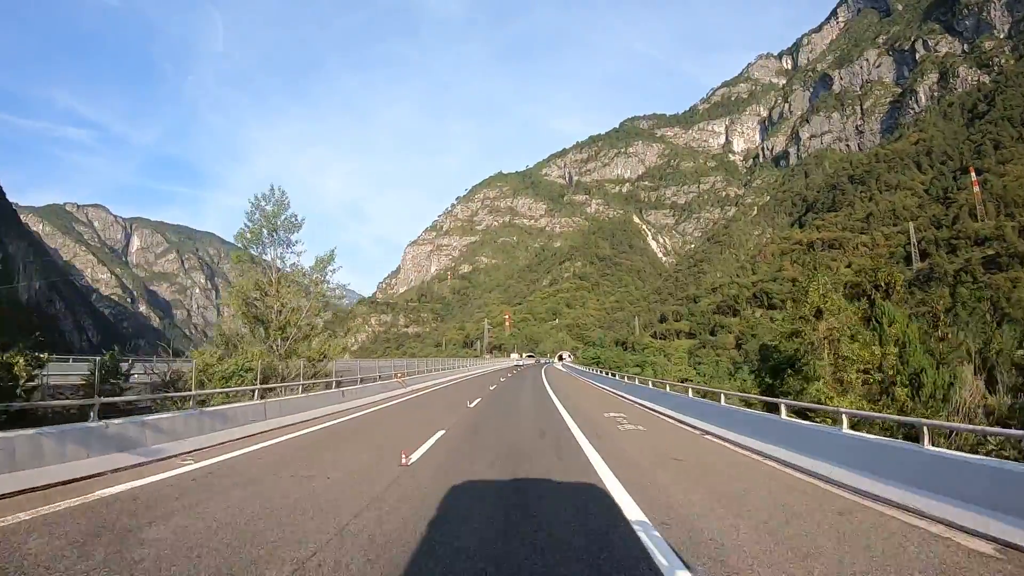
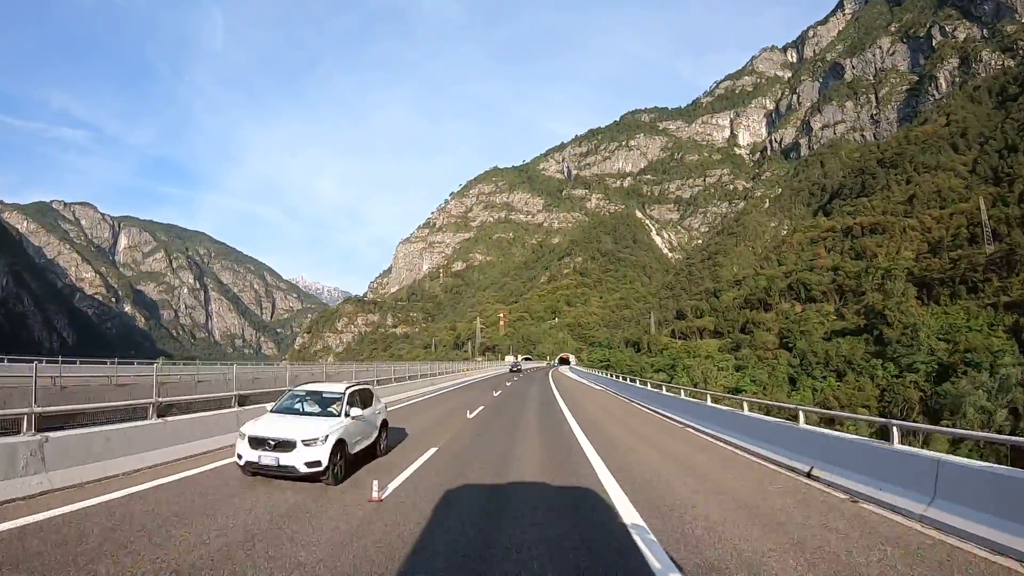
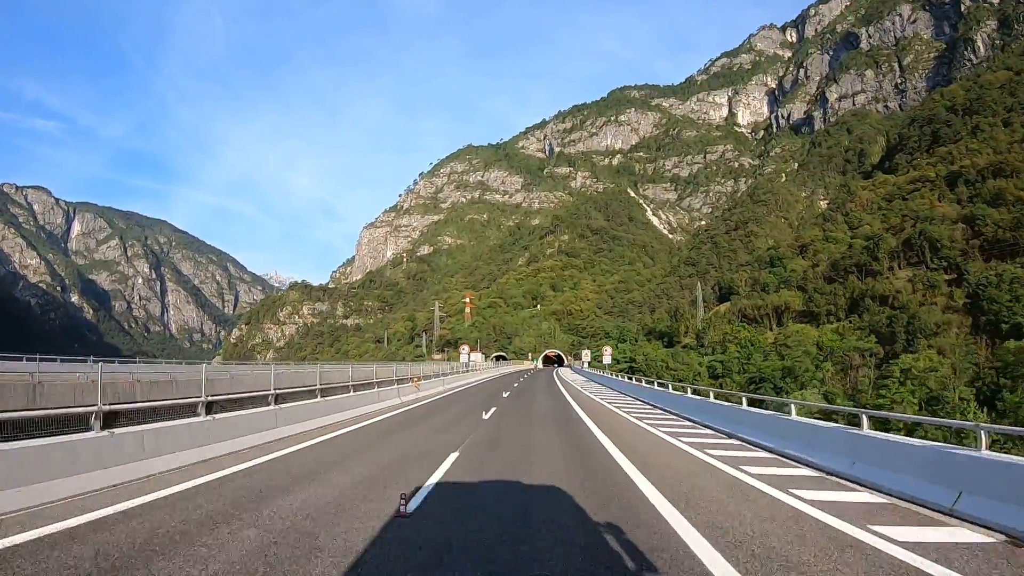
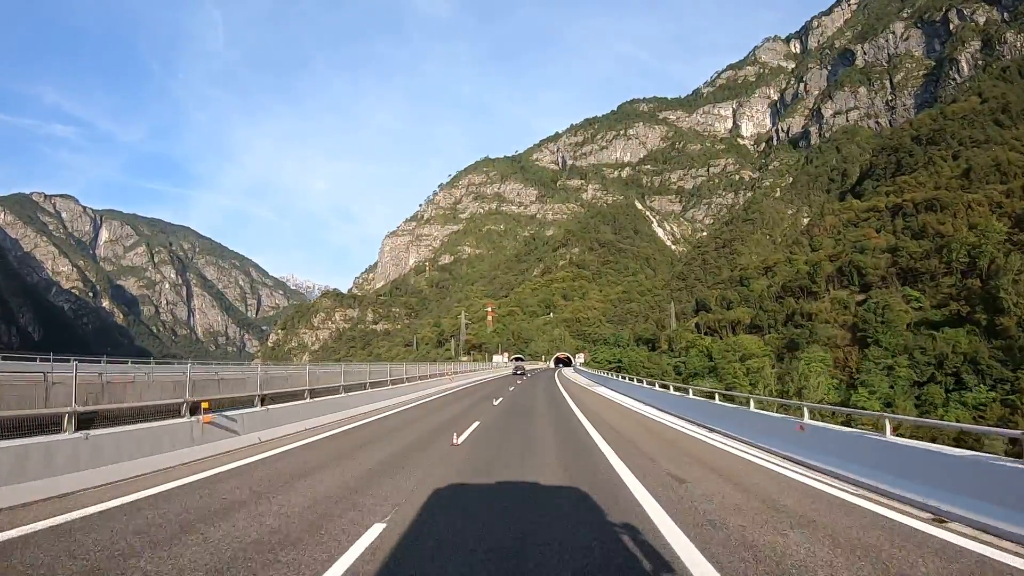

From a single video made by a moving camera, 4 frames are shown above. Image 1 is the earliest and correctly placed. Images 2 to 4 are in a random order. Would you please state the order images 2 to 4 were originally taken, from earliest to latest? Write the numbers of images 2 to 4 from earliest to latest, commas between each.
2, 4, 3
